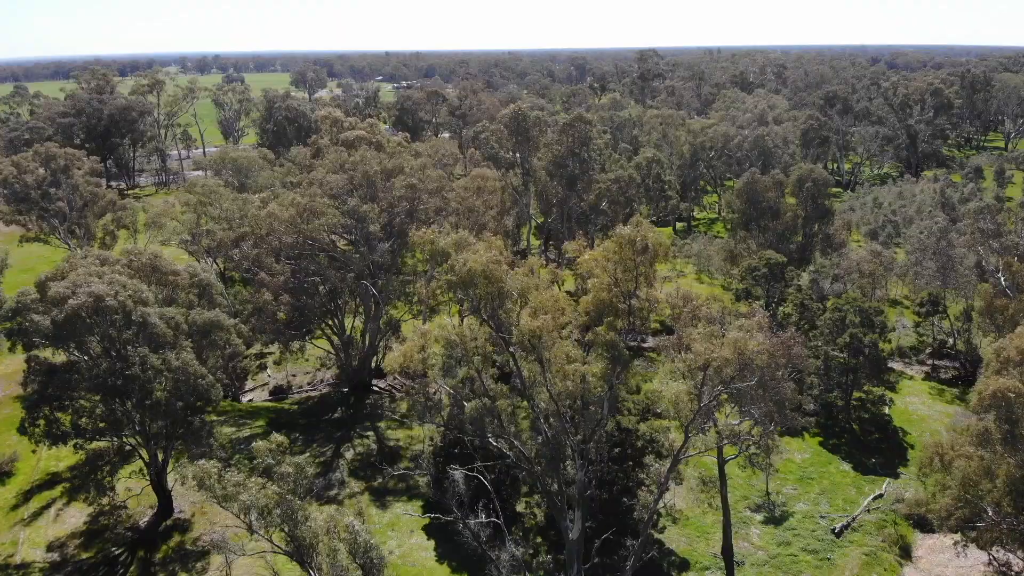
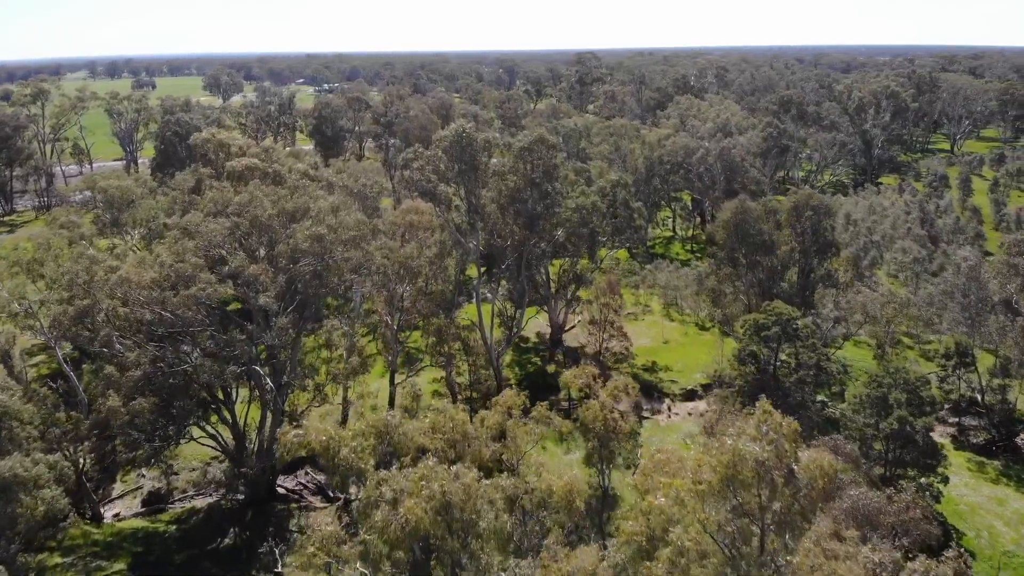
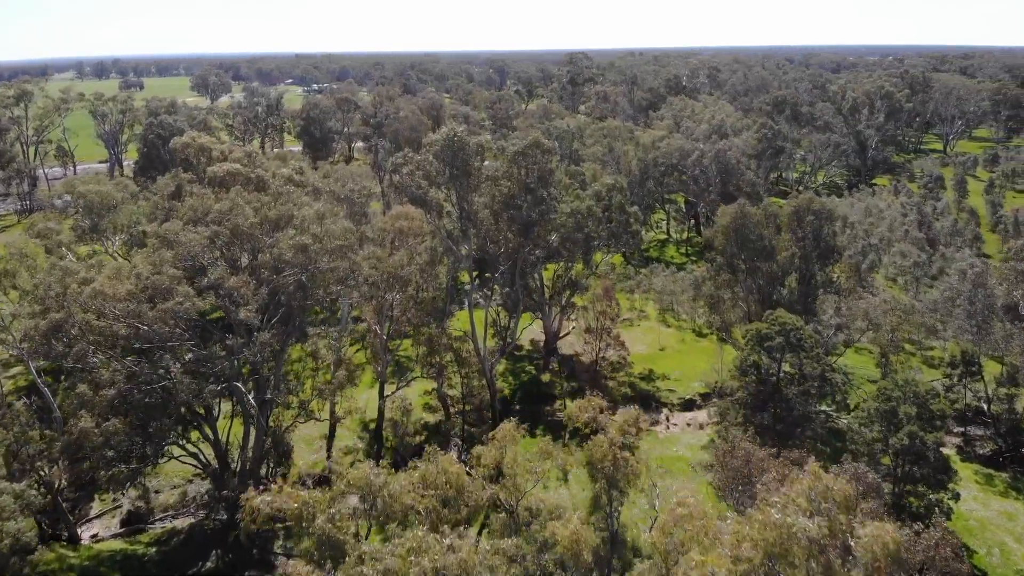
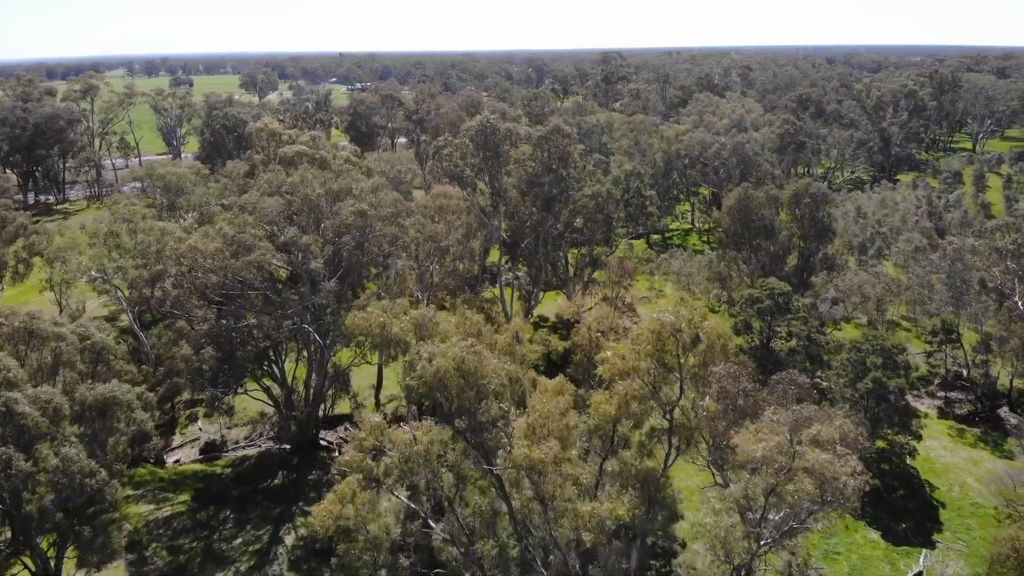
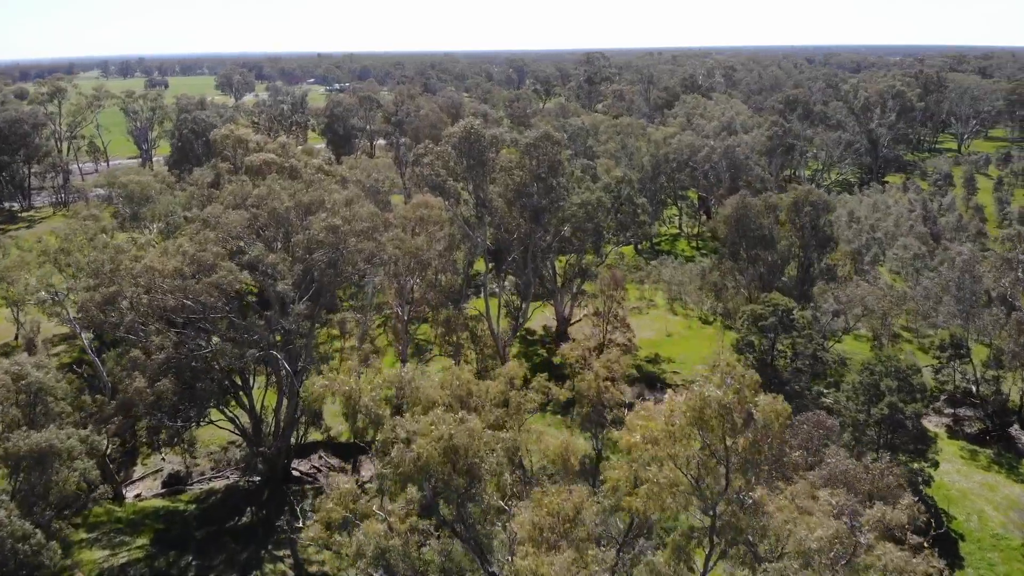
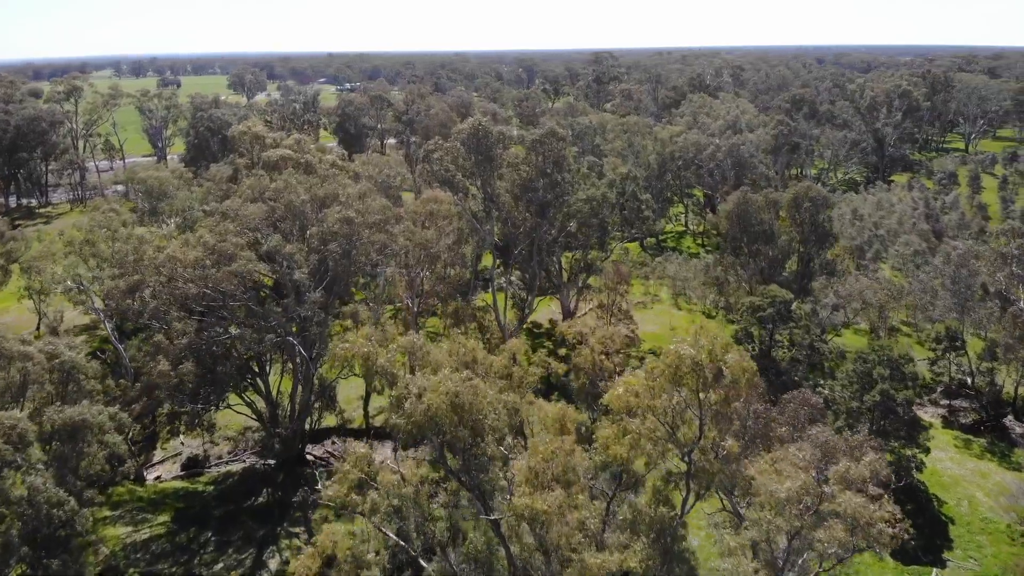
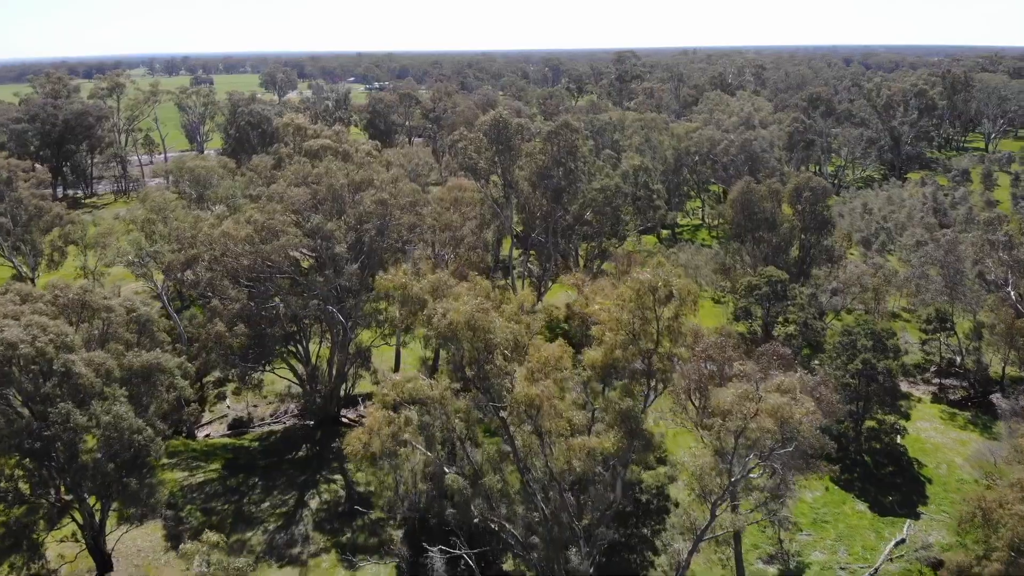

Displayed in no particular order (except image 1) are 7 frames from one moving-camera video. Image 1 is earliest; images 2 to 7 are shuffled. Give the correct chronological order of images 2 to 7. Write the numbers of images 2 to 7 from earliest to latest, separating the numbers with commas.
7, 4, 6, 5, 2, 3
